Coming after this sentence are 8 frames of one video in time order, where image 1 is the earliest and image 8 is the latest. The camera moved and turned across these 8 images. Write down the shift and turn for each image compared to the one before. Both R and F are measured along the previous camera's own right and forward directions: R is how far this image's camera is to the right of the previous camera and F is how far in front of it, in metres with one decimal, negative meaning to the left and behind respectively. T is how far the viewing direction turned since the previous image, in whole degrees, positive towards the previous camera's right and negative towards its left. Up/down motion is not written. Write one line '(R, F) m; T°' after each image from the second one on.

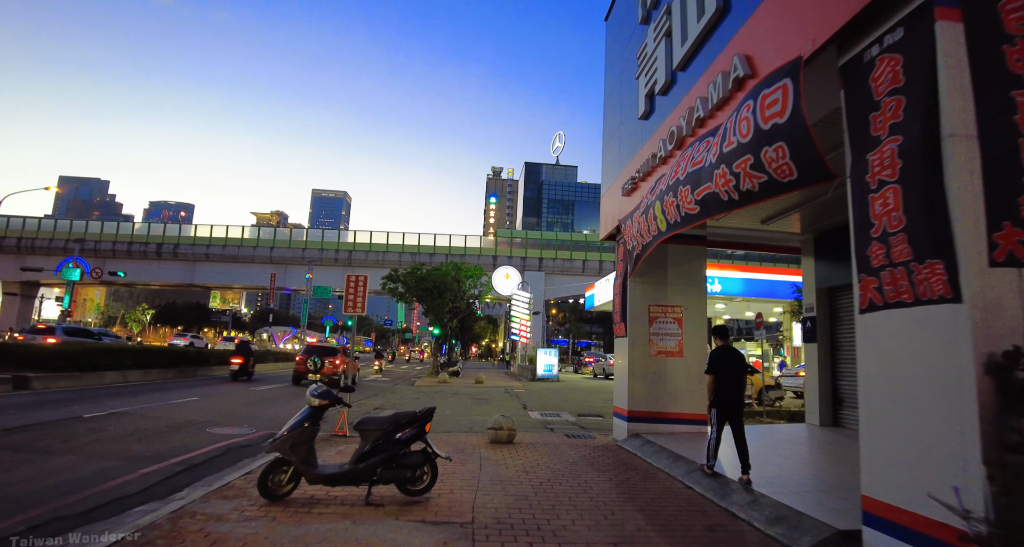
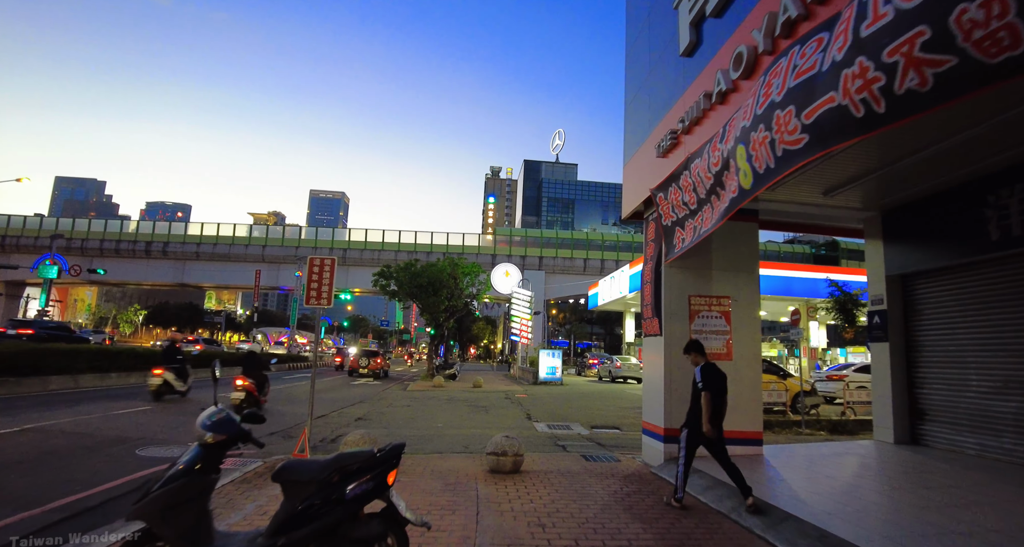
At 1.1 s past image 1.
(-0.1, +1.9) m; 0°
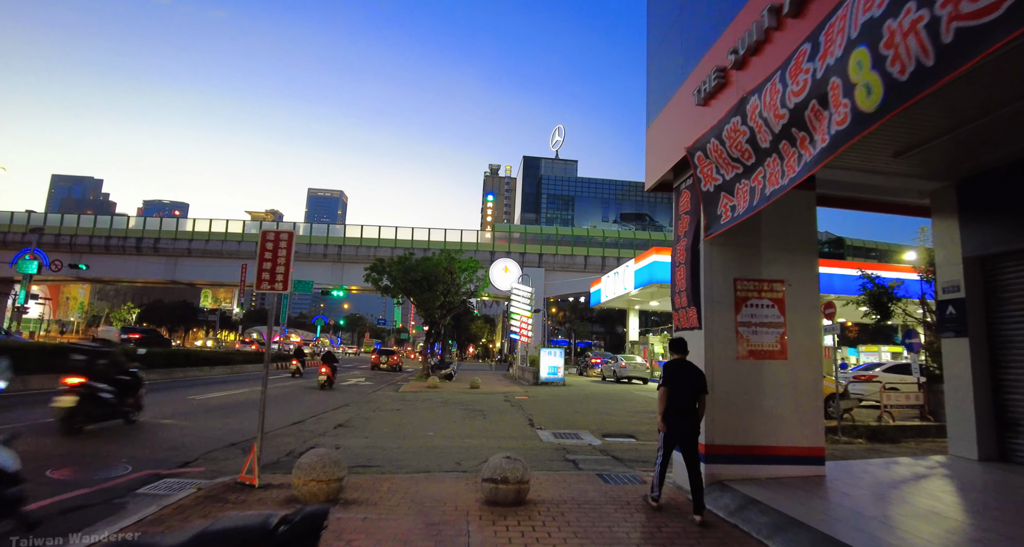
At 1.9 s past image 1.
(0.0, +1.5) m; 0°
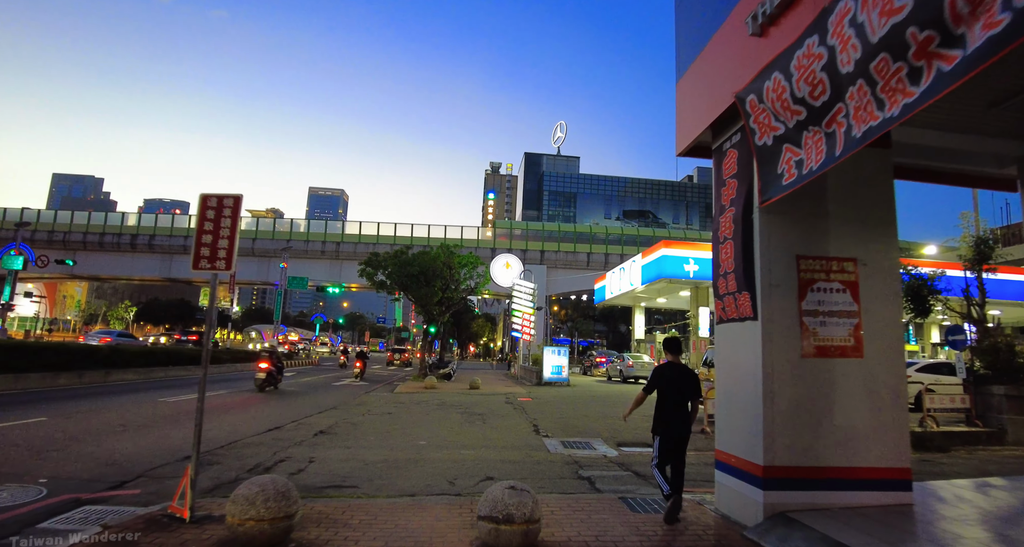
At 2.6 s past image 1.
(0.0, +1.2) m; 0°
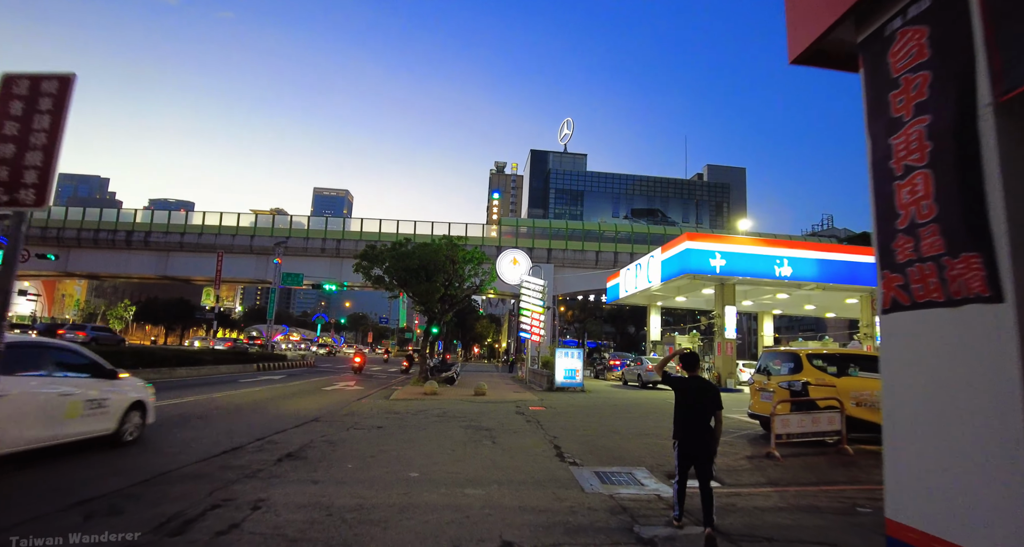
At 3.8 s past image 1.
(-0.2, +2.1) m; 0°
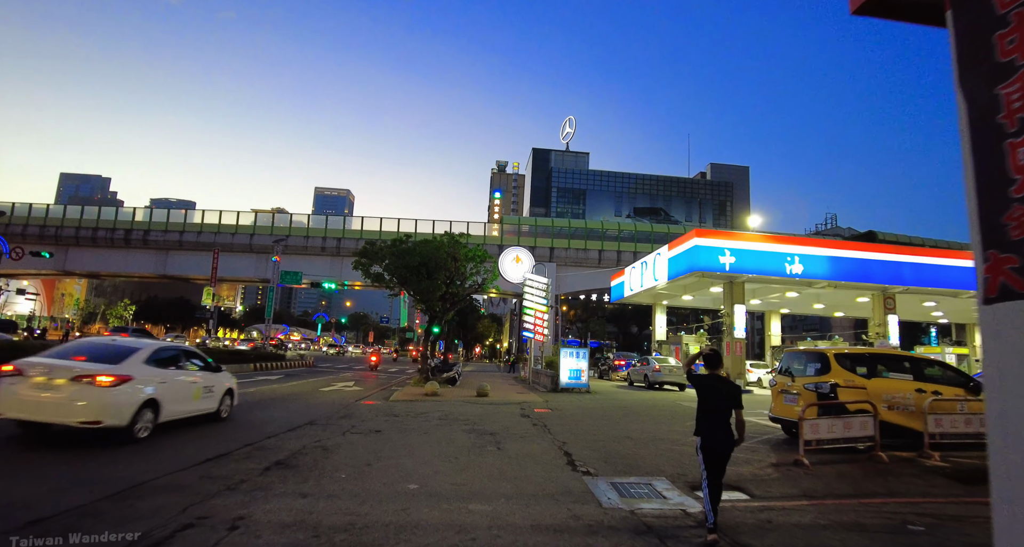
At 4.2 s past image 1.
(-0.1, +0.6) m; 0°
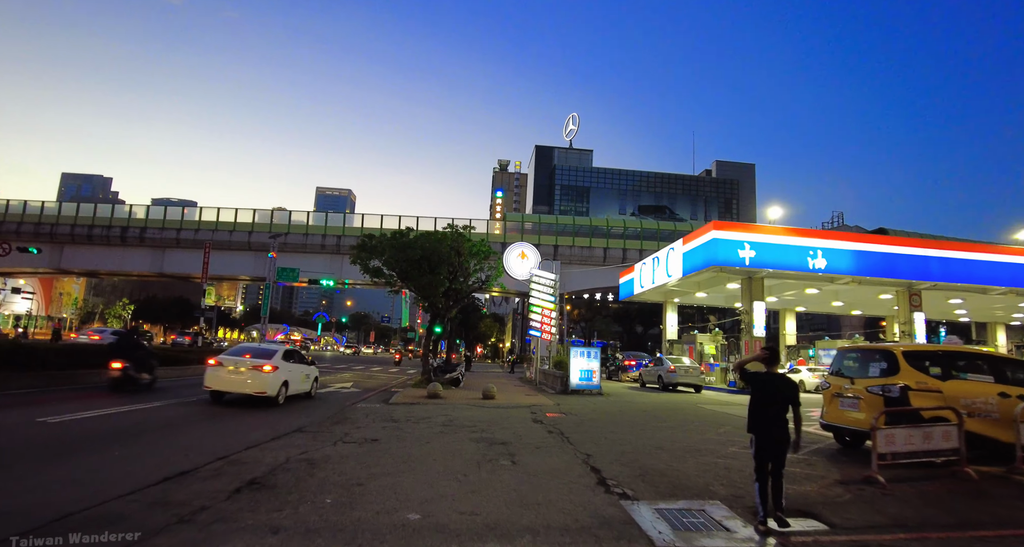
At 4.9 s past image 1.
(-0.2, +1.2) m; 0°
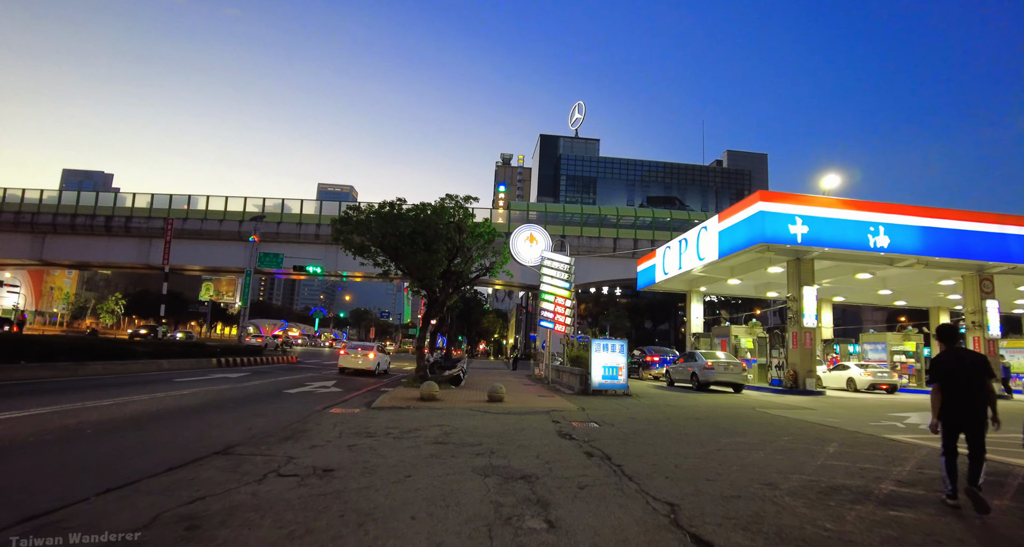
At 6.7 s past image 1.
(-0.3, +3.1) m; 0°
